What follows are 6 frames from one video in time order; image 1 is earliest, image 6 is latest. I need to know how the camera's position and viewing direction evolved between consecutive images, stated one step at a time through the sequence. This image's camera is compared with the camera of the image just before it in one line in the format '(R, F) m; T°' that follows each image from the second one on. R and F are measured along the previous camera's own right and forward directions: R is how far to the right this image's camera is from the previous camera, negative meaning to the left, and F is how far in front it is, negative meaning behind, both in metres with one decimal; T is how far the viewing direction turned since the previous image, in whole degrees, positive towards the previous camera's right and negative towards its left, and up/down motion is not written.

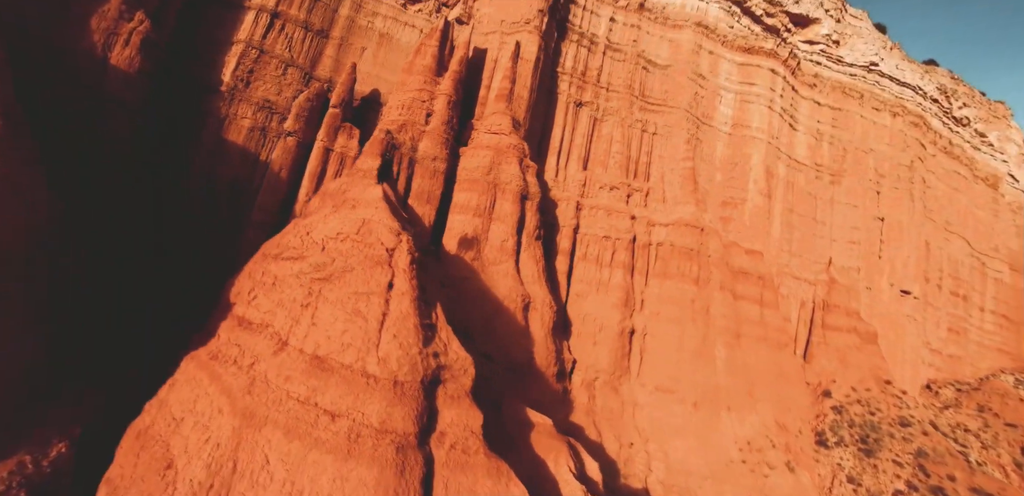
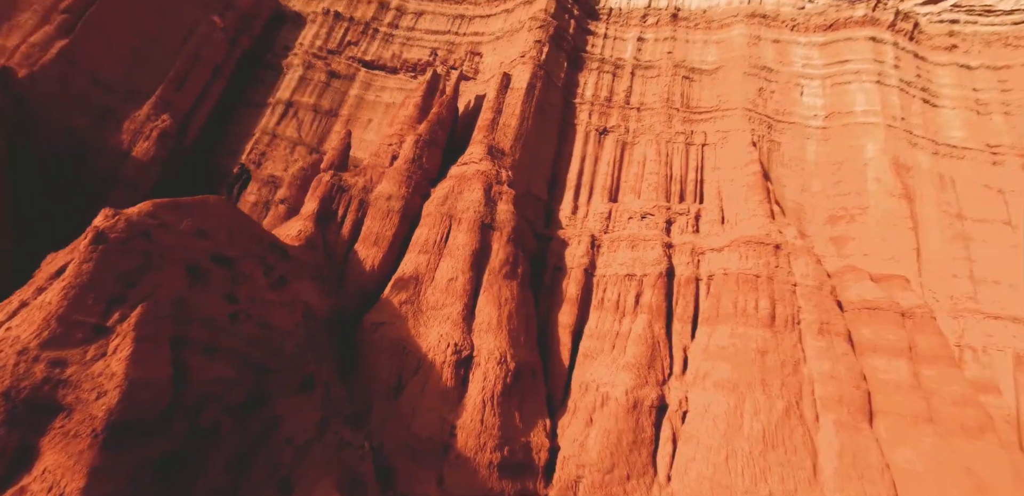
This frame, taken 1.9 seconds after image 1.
(+4.2, +4.3) m; -19°
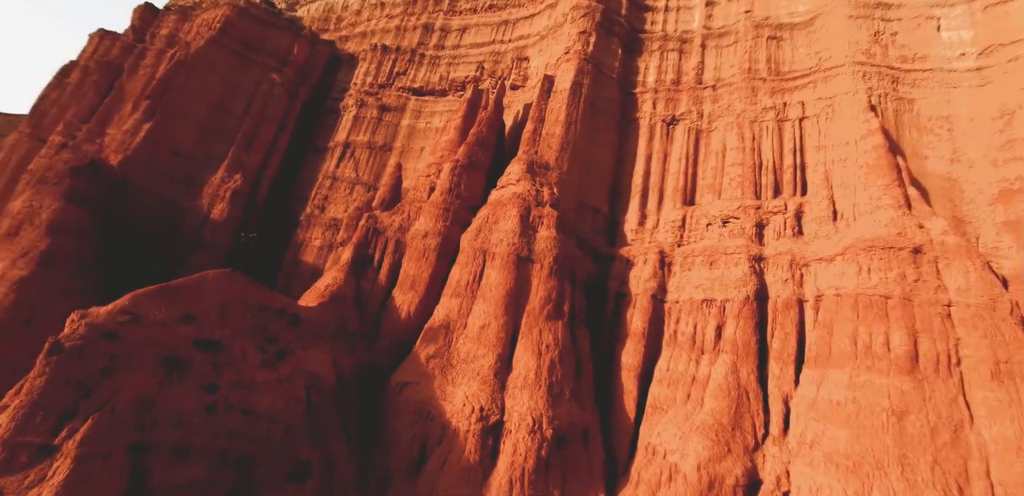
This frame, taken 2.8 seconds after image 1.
(+1.5, +1.6) m; -14°
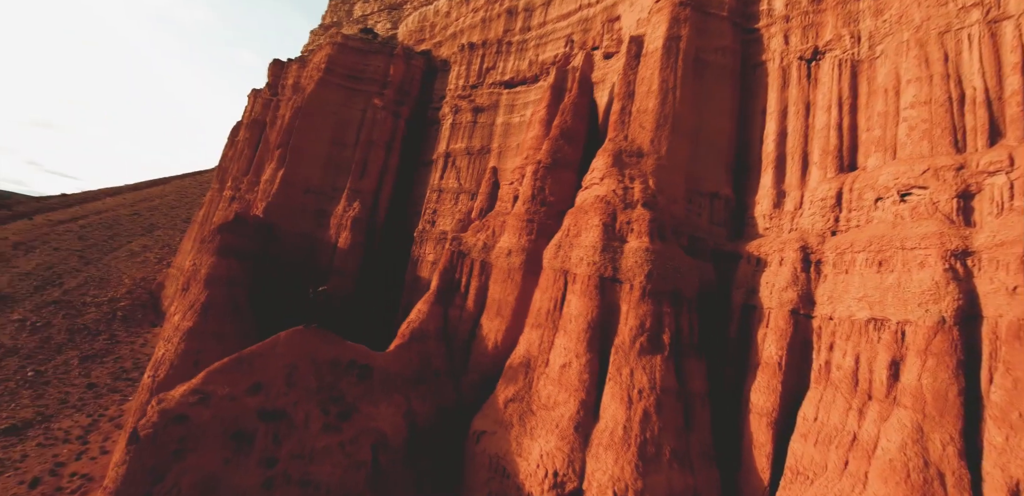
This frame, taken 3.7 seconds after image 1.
(+1.4, +1.6) m; -19°
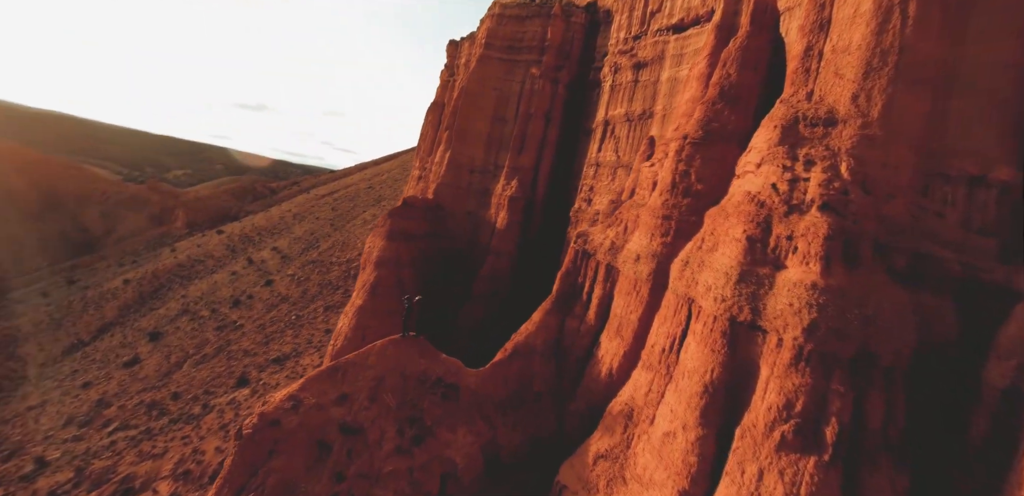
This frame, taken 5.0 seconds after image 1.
(+1.5, +2.0) m; -26°
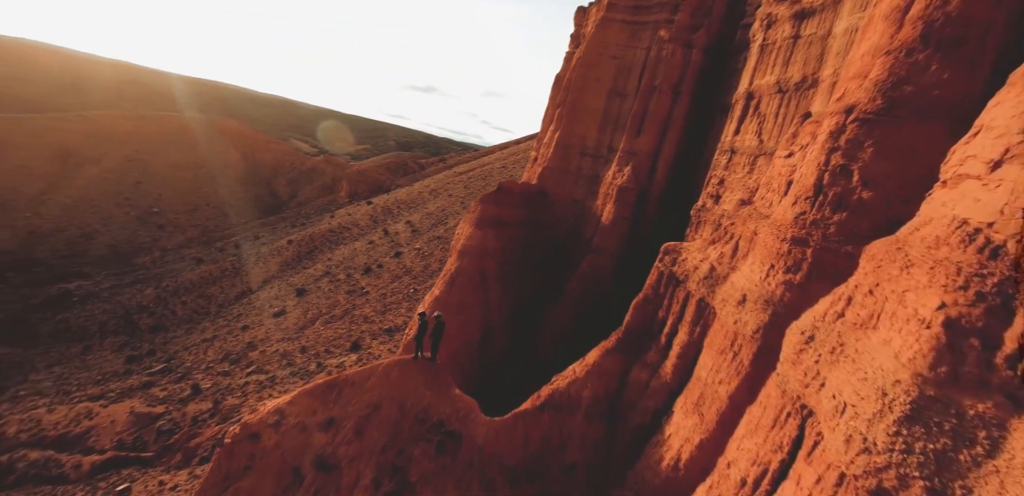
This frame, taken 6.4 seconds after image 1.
(+1.3, +2.3) m; -18°
